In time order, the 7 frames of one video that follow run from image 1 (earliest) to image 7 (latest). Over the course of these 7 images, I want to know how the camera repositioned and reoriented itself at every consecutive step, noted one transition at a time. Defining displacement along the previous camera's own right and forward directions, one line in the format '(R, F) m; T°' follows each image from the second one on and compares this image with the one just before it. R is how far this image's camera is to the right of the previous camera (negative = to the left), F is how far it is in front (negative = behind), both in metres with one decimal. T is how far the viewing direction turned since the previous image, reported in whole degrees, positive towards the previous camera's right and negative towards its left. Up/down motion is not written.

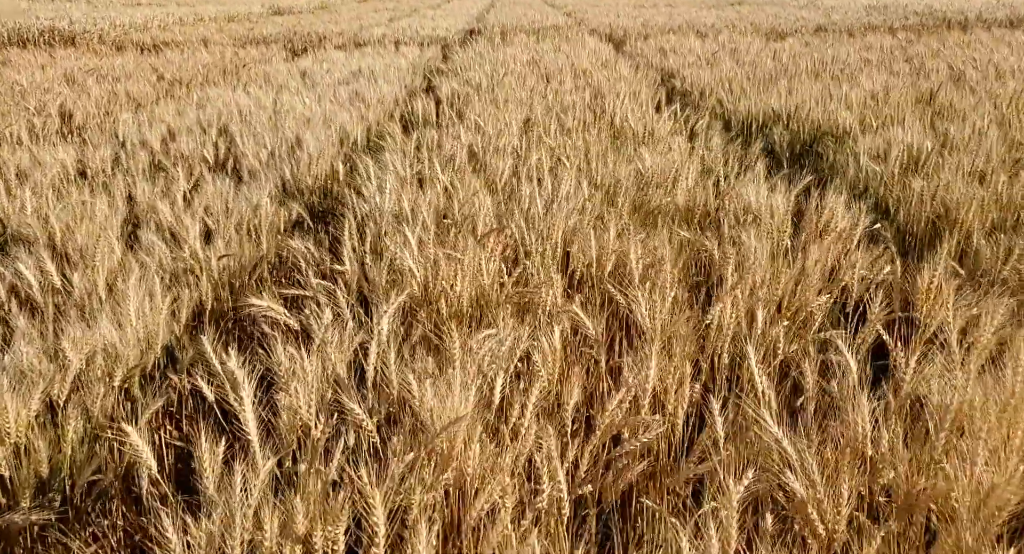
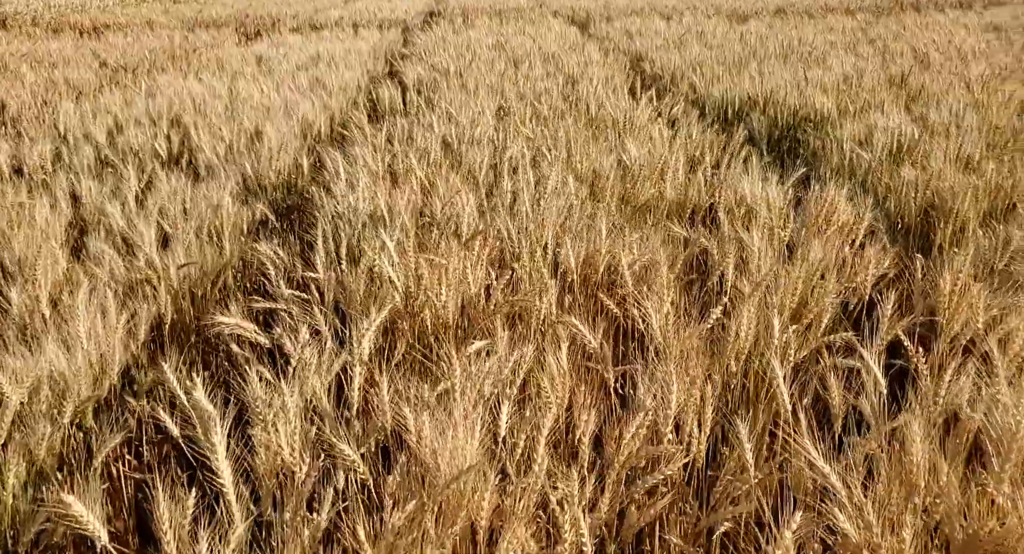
(-0.1, +0.2) m; +3°
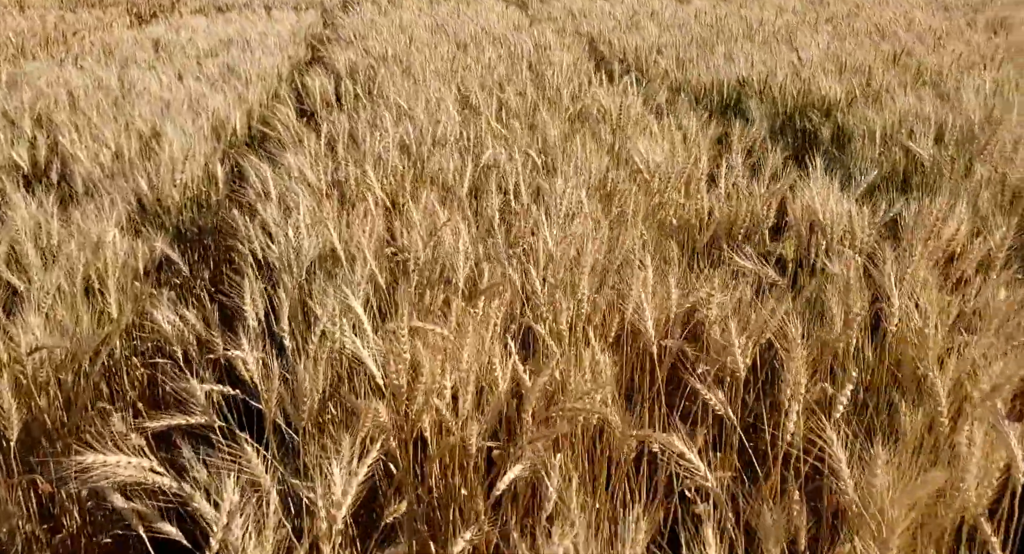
(-0.2, +0.9) m; +5°
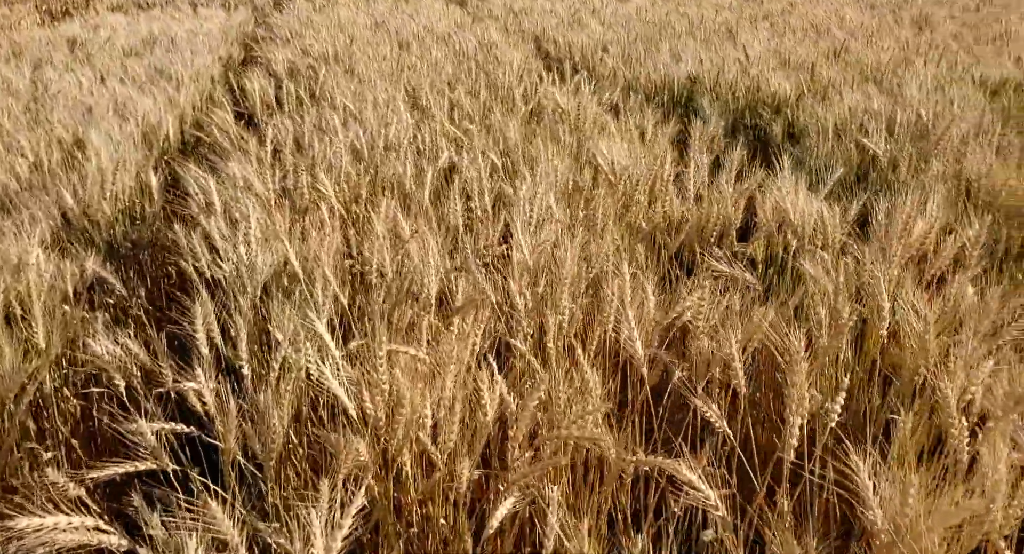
(-0.1, +0.1) m; +4°
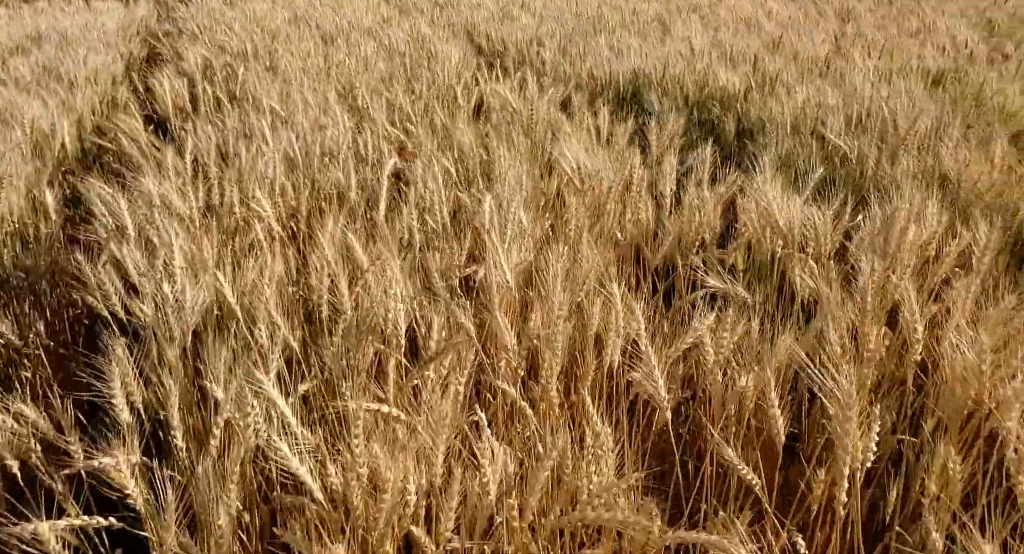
(-0.1, +0.3) m; +5°
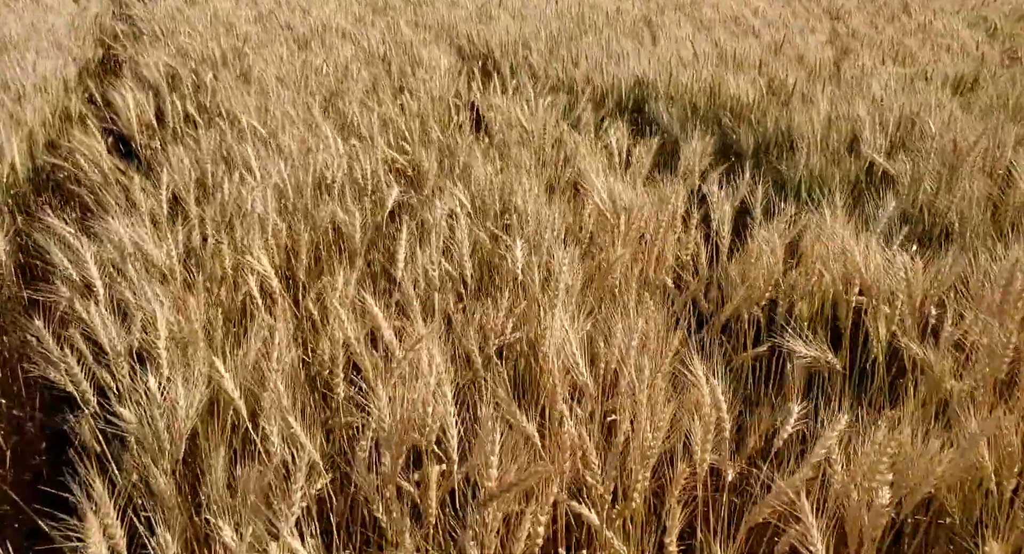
(-0.2, +0.3) m; +2°
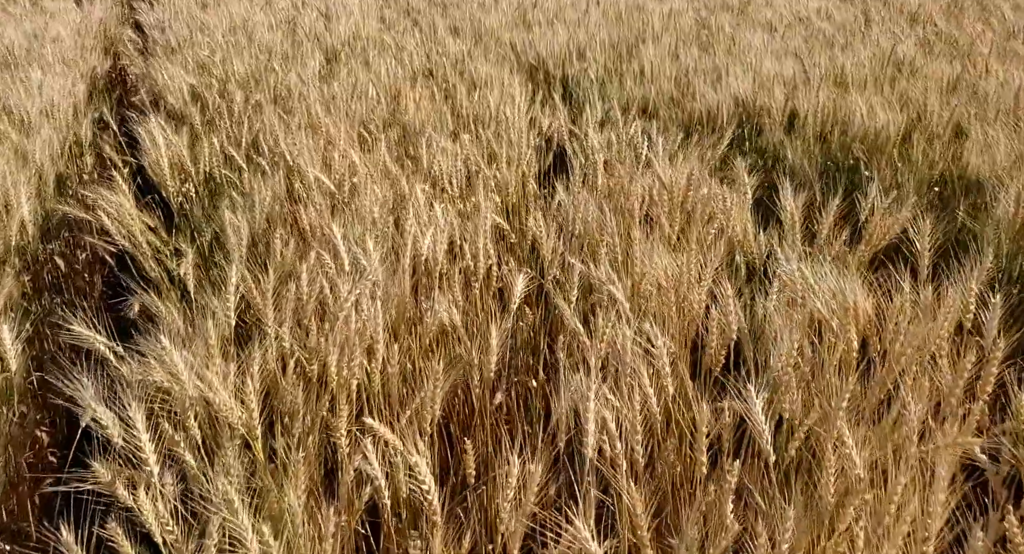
(-0.4, +0.7) m; 0°
